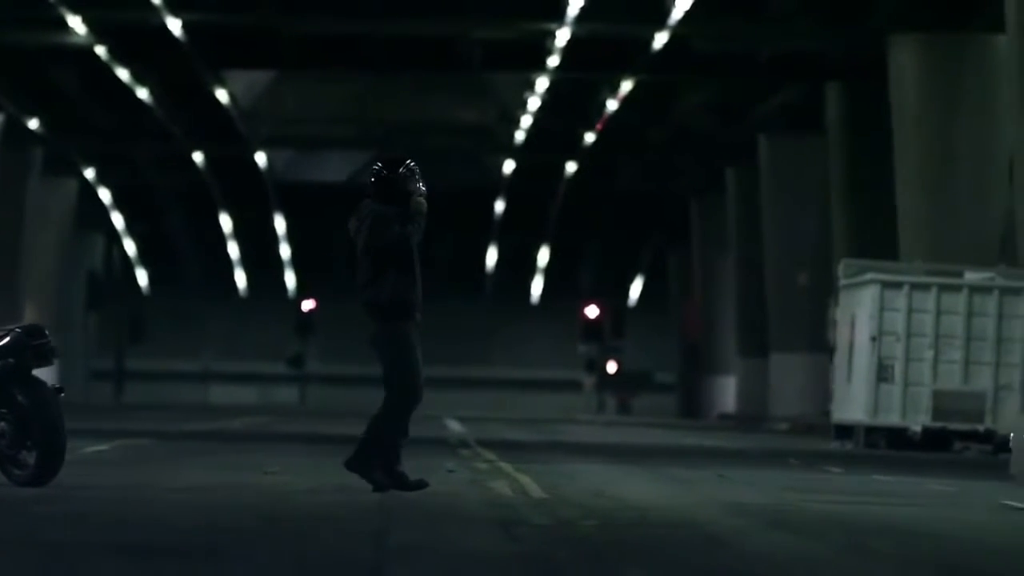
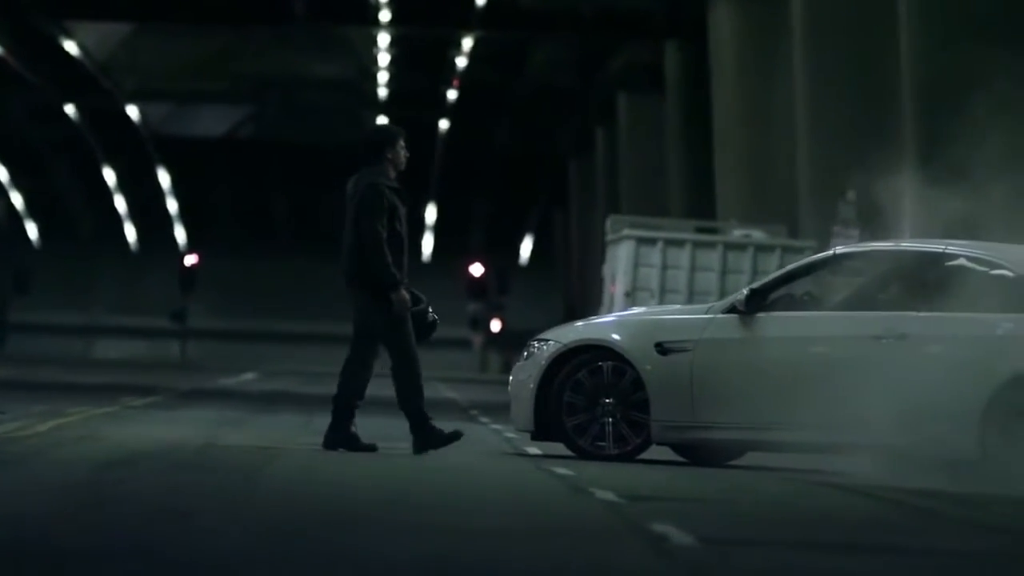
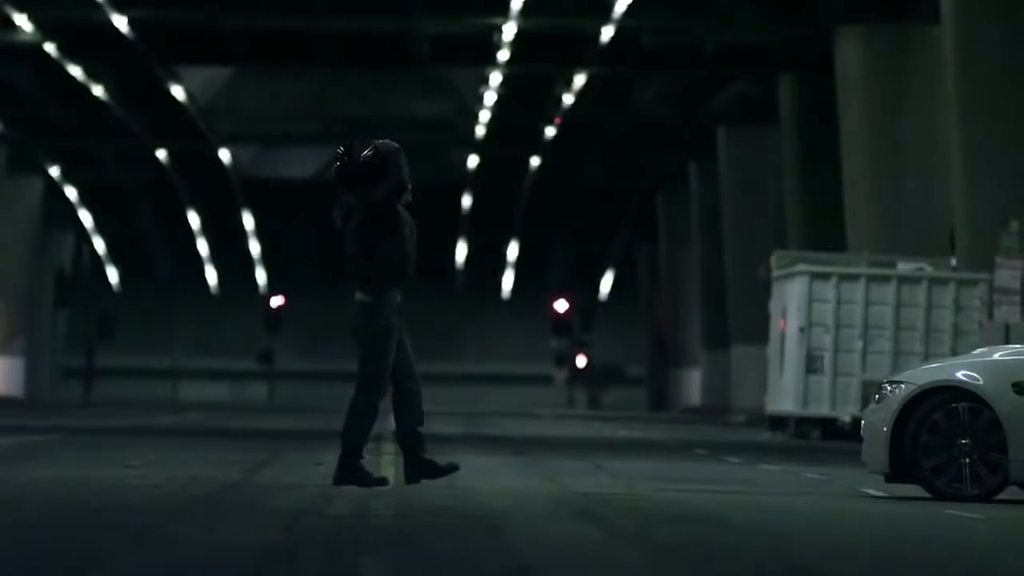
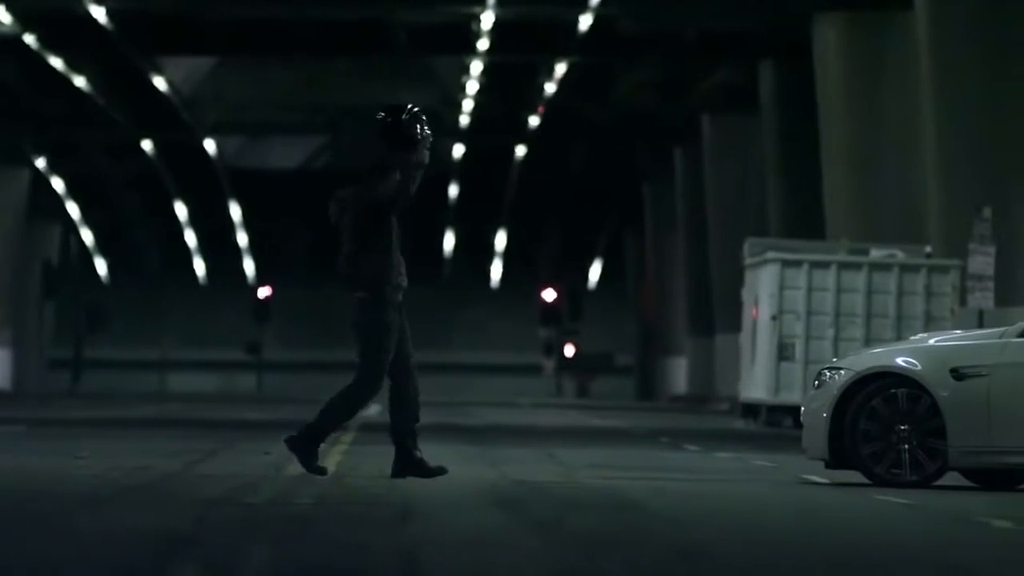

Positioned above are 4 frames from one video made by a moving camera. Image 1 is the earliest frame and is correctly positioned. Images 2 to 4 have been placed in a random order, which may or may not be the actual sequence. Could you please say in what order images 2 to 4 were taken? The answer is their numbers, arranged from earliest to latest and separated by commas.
3, 4, 2
